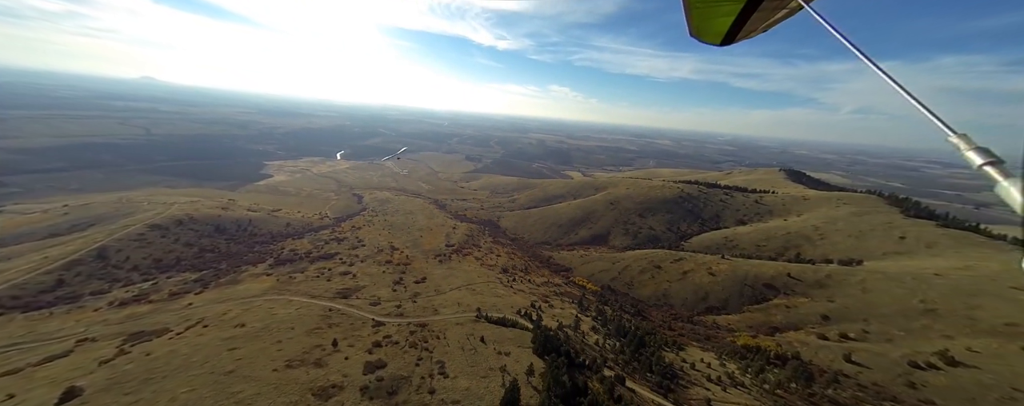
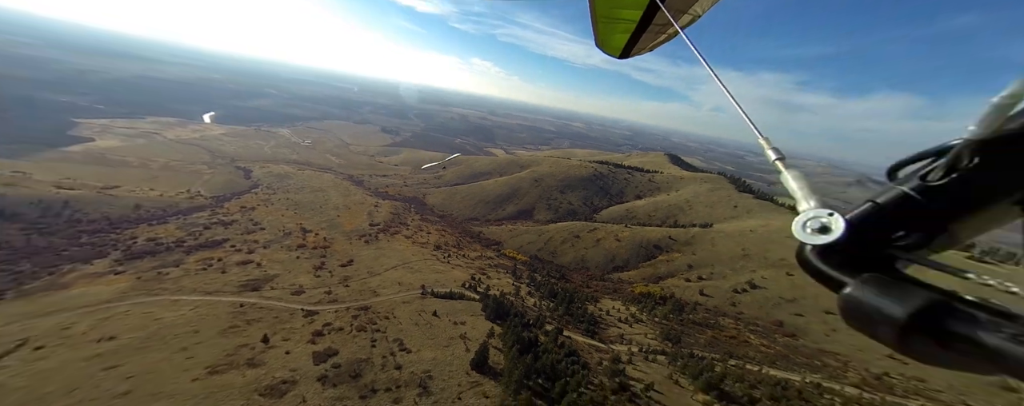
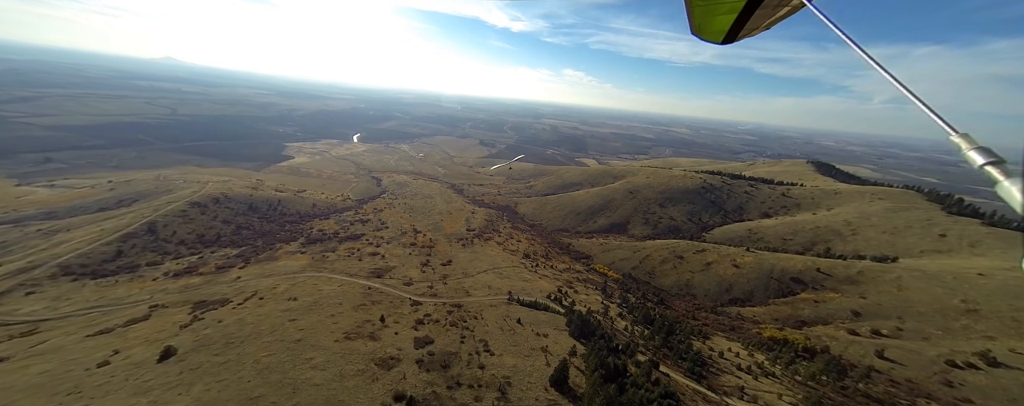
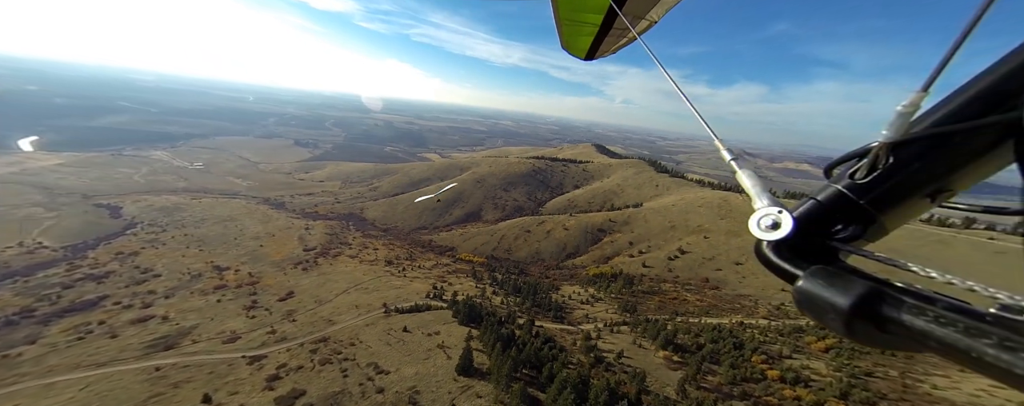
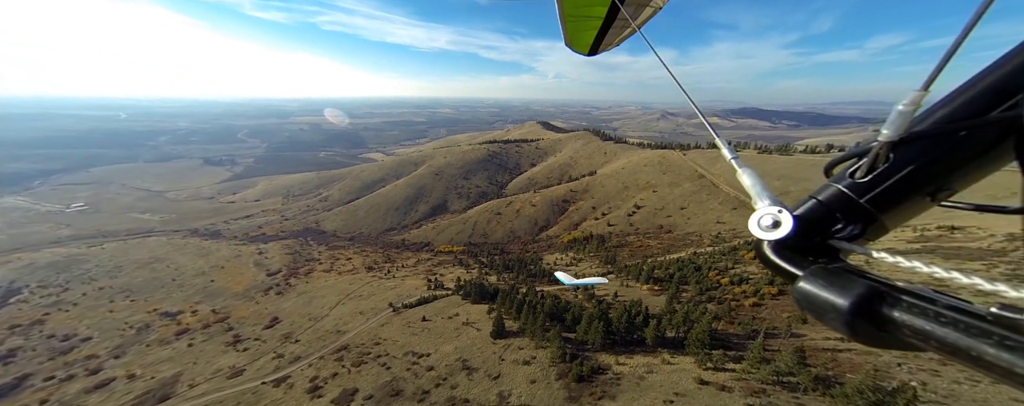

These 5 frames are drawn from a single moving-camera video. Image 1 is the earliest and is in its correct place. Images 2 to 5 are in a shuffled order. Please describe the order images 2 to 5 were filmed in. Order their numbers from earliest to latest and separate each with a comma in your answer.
3, 2, 4, 5
